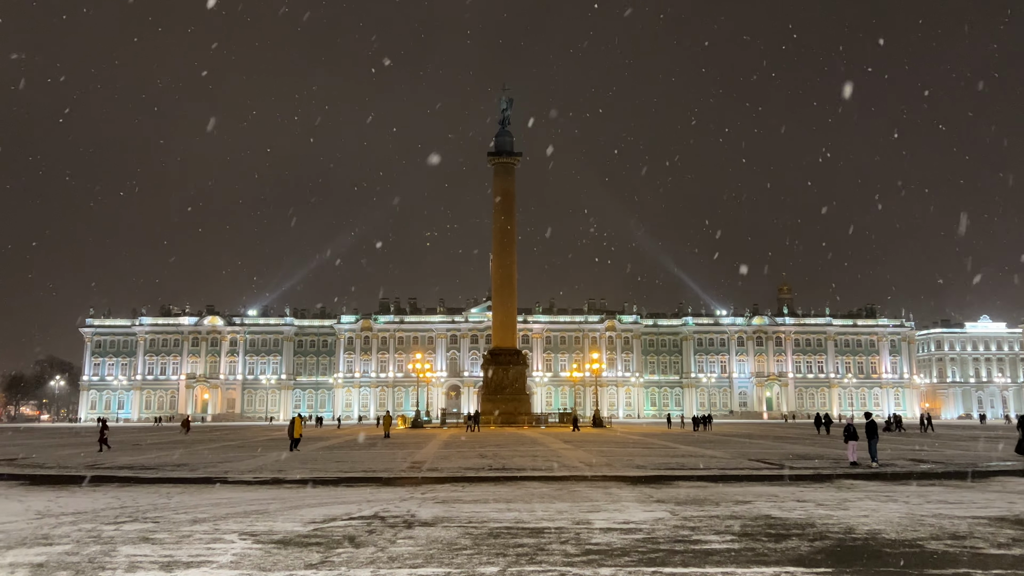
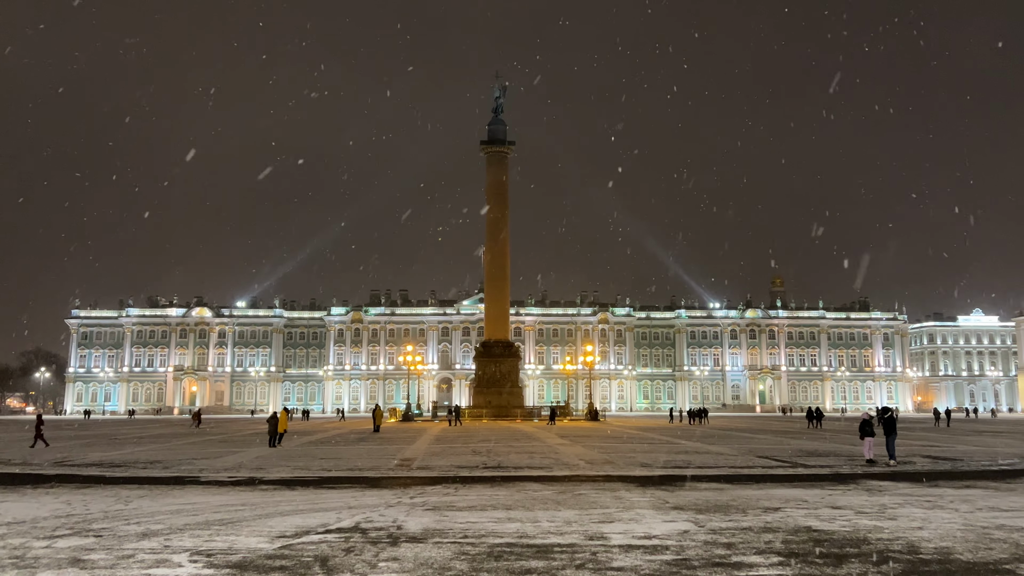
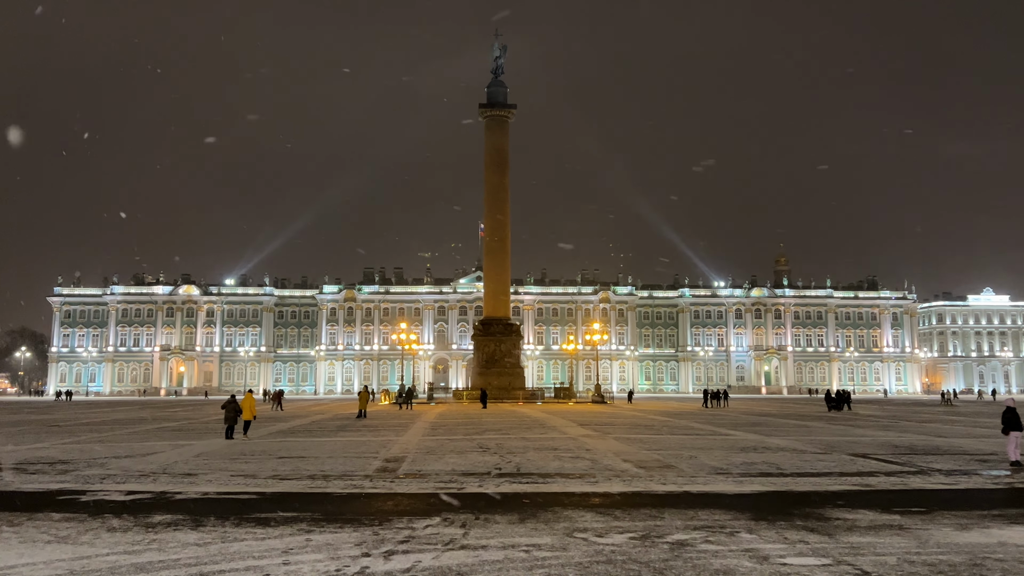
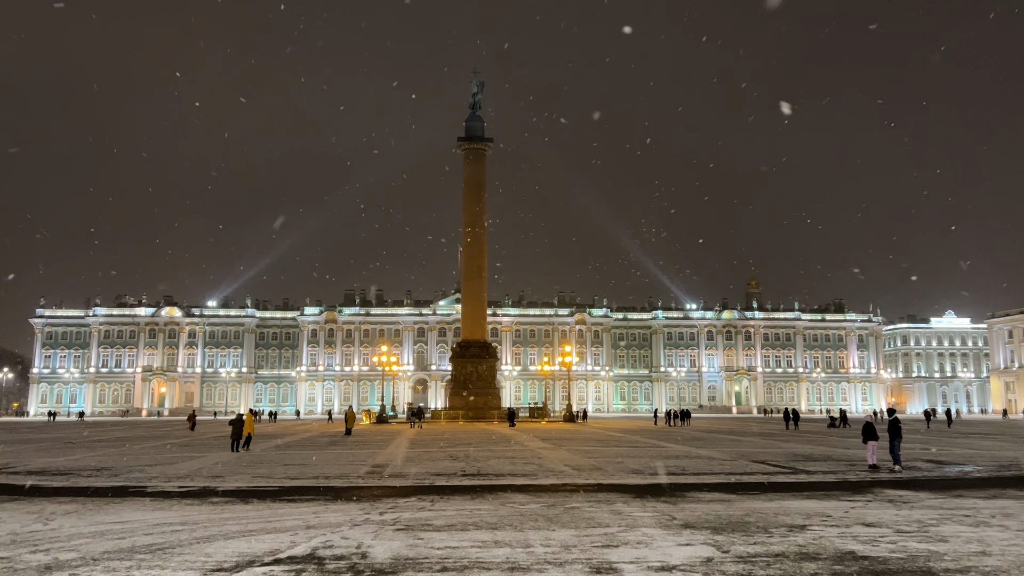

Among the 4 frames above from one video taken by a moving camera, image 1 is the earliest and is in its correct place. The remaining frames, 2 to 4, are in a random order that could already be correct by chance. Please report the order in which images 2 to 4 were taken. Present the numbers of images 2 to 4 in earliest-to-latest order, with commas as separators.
2, 4, 3
